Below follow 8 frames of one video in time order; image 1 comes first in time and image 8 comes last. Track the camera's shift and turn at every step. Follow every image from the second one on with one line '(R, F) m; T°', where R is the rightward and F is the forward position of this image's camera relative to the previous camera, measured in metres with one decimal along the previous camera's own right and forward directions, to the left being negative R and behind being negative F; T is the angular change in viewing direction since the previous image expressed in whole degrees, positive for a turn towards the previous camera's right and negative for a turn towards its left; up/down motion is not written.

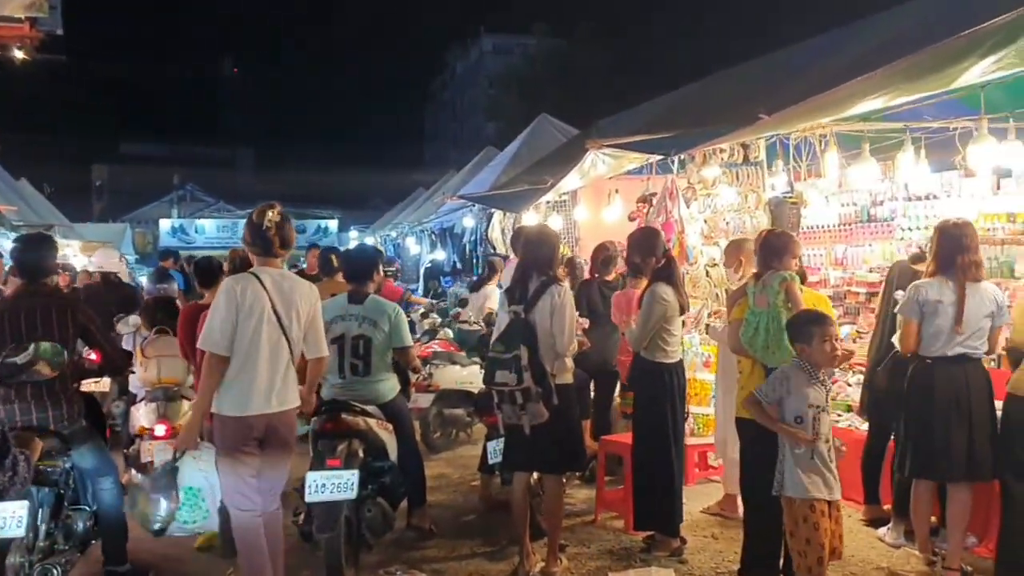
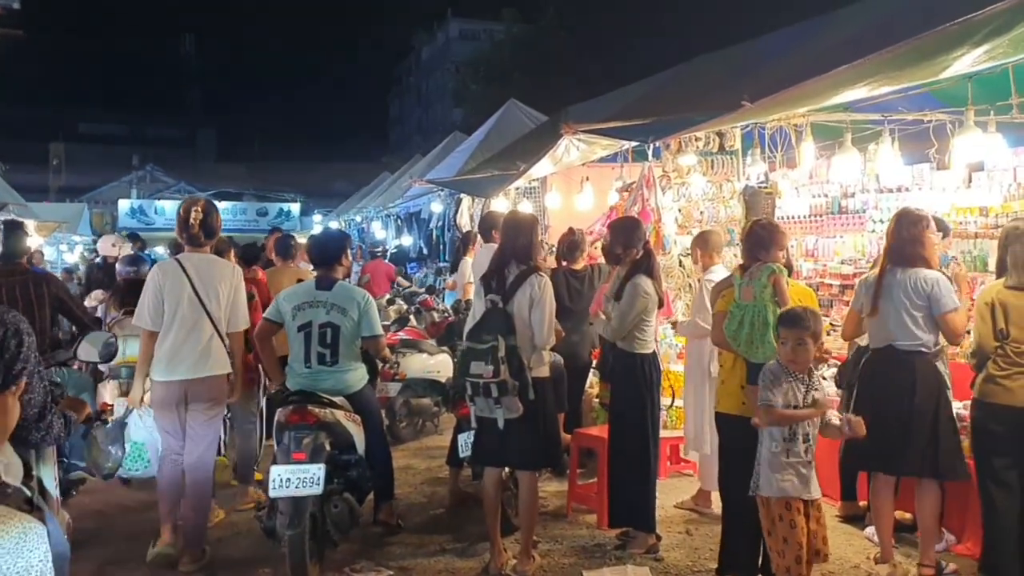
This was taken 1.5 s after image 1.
(-0.1, +0.2) m; +2°
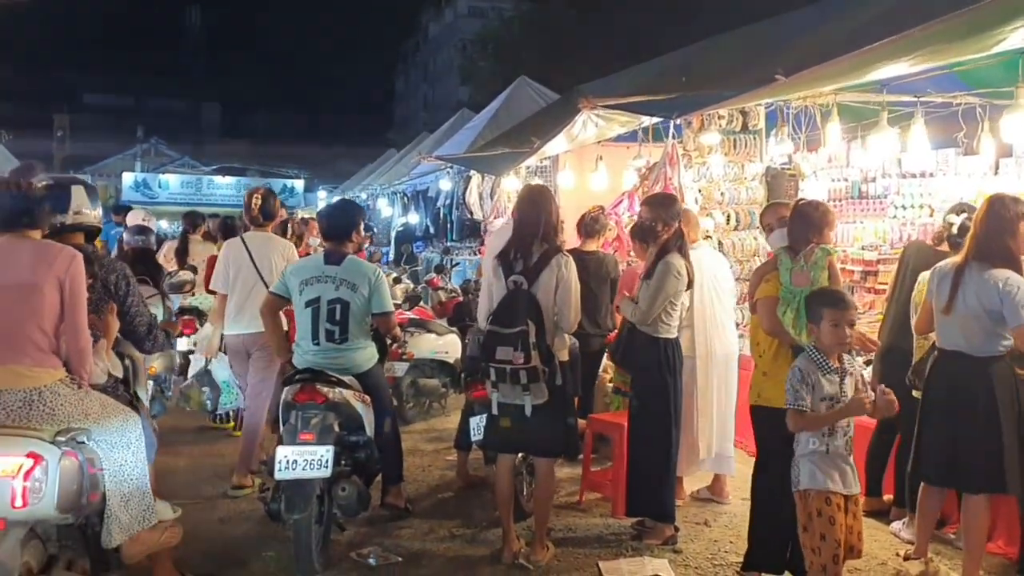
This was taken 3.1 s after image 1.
(-0.1, +0.2) m; 0°
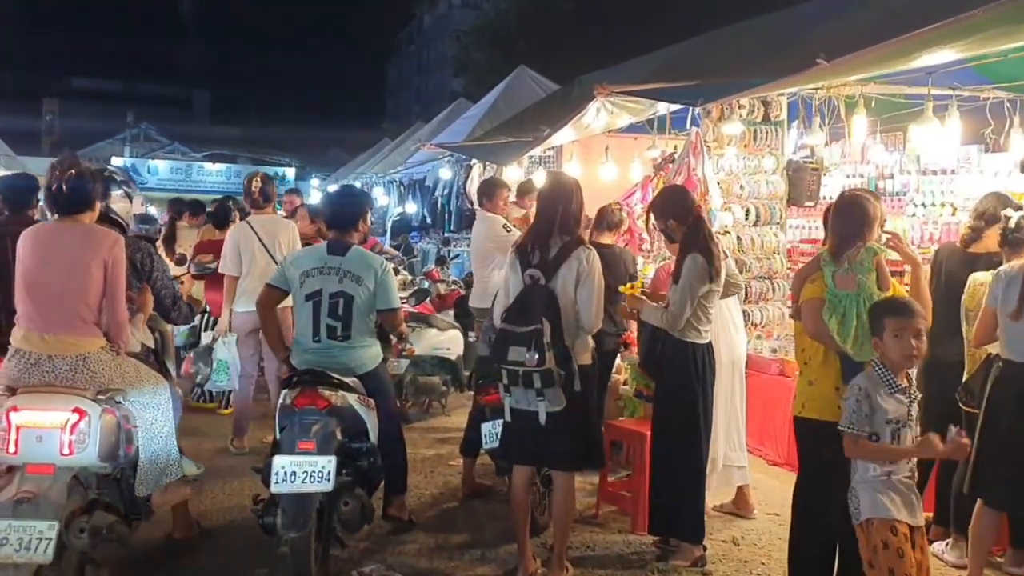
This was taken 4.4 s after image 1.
(-0.1, +0.4) m; +1°
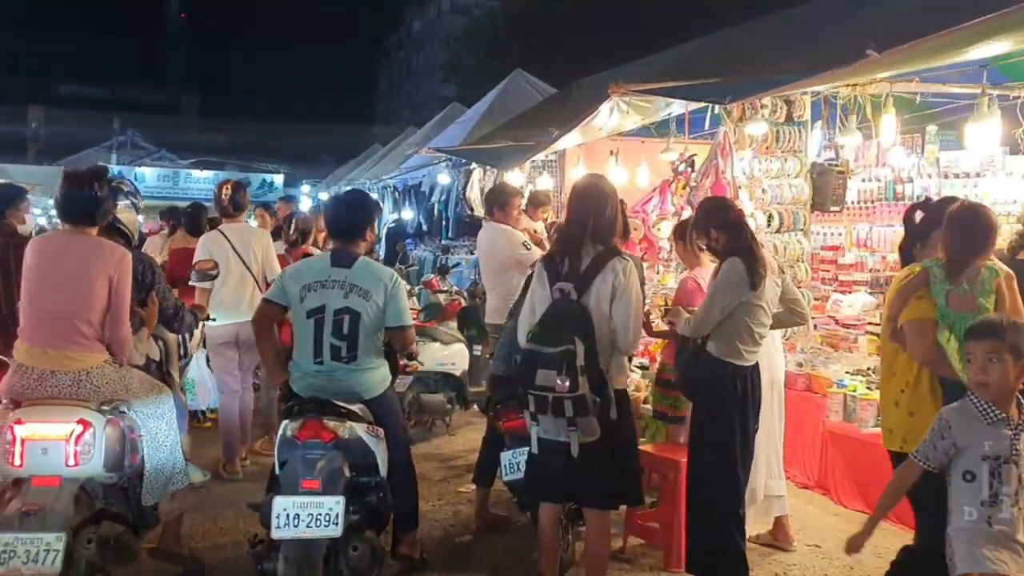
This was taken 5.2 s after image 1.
(-0.1, +0.4) m; +1°
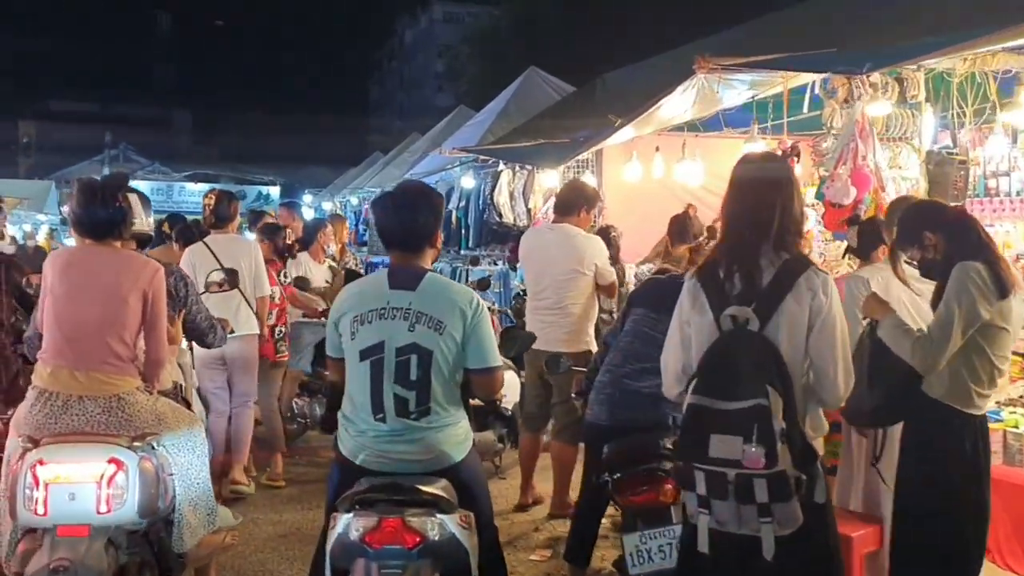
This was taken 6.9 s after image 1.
(-0.4, +1.1) m; 0°
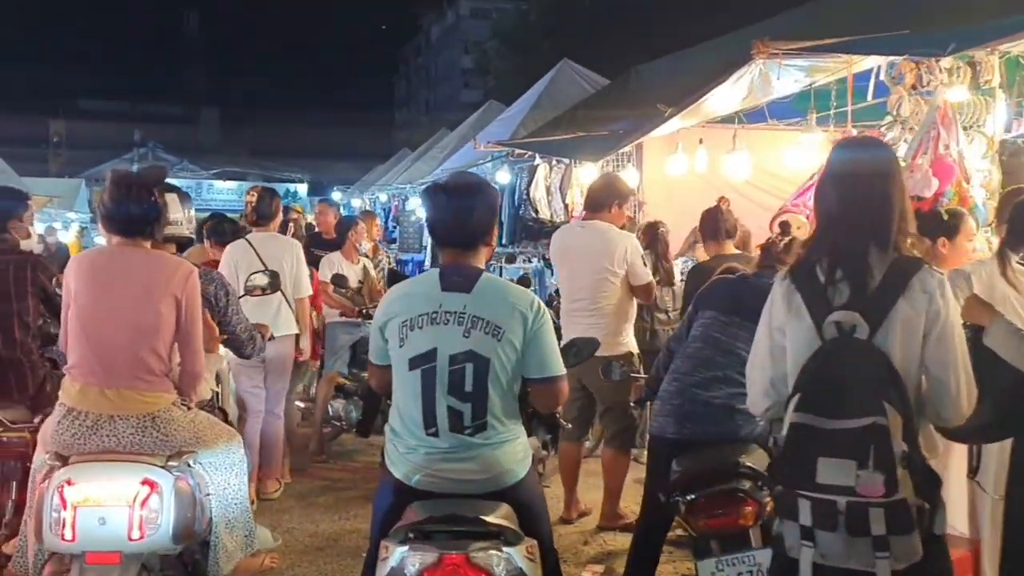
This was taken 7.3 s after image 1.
(-0.1, +0.3) m; -1°
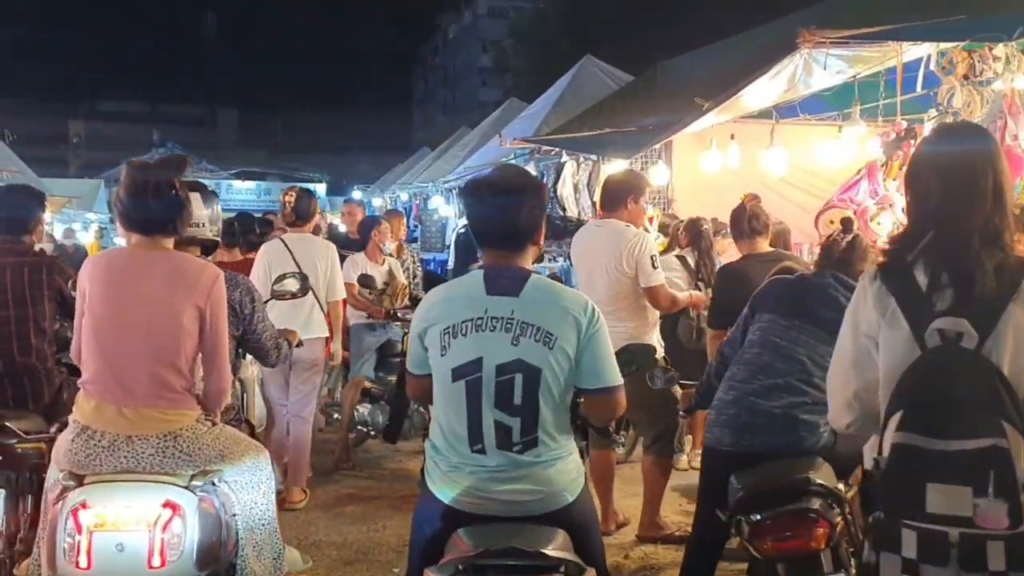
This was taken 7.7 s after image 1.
(-0.1, +0.2) m; -1°
